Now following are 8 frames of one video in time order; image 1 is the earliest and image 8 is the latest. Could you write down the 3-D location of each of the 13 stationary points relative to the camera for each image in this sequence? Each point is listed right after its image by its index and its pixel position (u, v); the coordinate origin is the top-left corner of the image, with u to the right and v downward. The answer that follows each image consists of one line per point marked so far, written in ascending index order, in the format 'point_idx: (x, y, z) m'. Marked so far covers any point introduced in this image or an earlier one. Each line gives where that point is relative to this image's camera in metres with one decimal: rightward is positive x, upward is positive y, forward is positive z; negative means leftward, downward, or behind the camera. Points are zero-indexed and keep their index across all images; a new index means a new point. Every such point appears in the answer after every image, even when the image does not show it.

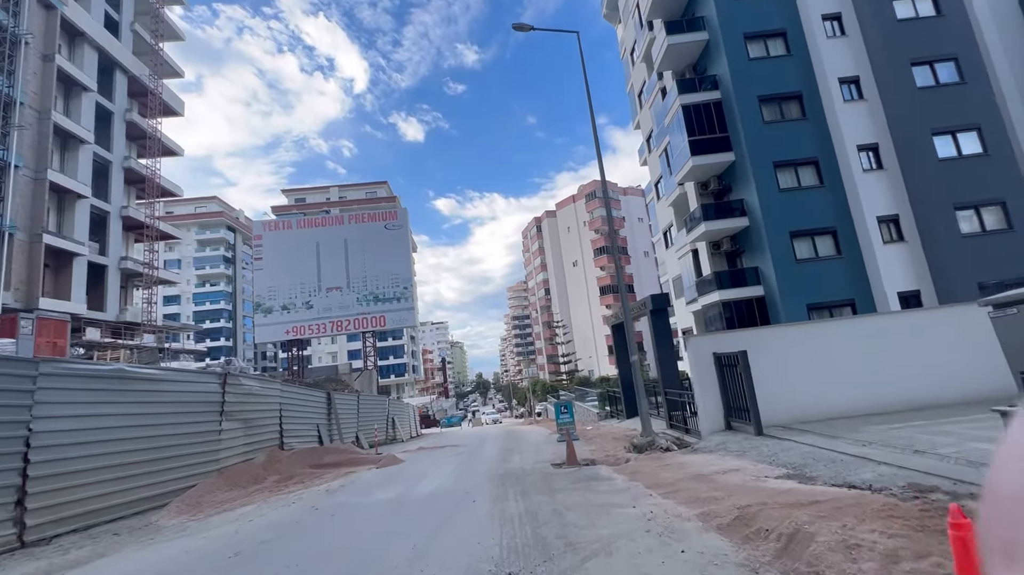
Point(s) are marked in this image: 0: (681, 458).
0: (+2.4, -2.4, +6.7) m
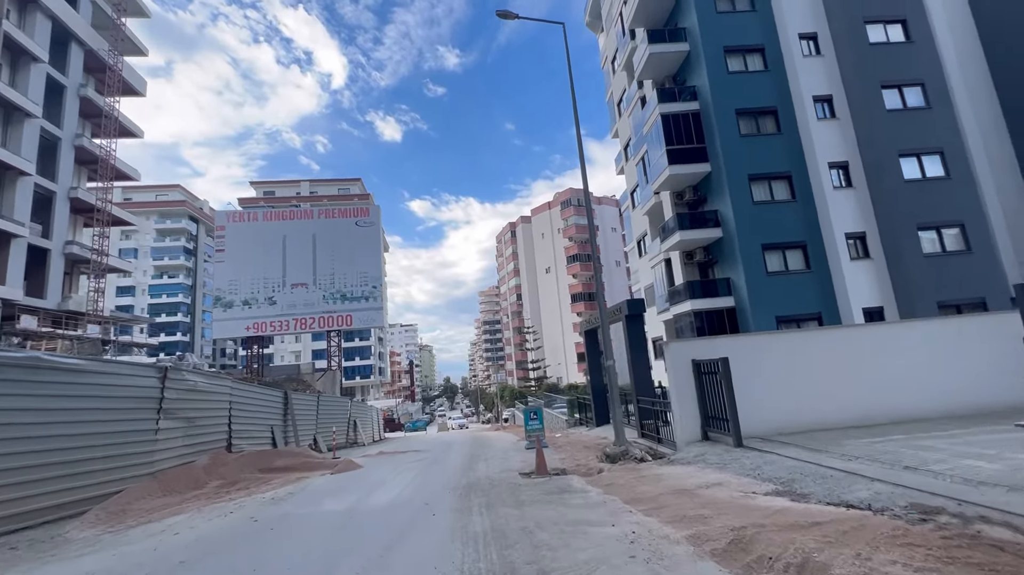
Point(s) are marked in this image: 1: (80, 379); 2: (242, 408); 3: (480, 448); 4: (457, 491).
0: (+2.0, -2.4, +6.3) m
1: (-7.0, -1.5, +7.7) m
2: (-7.7, -3.4, +13.3) m
3: (-0.9, -4.8, +14.3) m
4: (-0.8, -2.9, +6.7) m
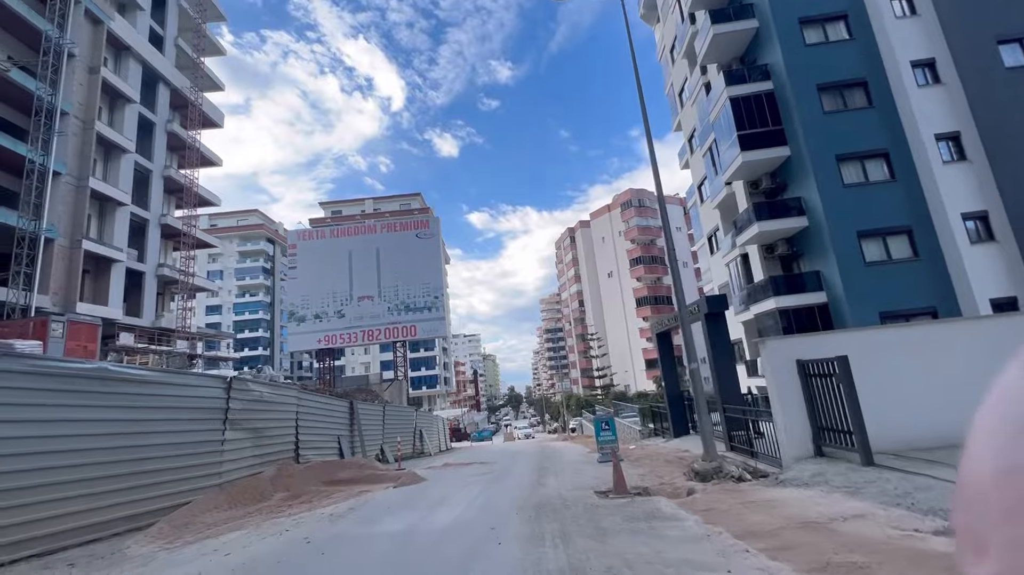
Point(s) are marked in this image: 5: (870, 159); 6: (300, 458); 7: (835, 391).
0: (+2.8, -2.3, +5.2) m
1: (-6.0, -1.7, +7.7) m
2: (-5.8, -3.7, +13.3) m
3: (+1.1, -4.9, +13.5) m
4: (+0.2, -2.8, +5.9) m
5: (+14.0, +5.0, +18.4) m
6: (-5.5, -4.5, +12.4) m
7: (+4.2, -1.3, +6.2) m
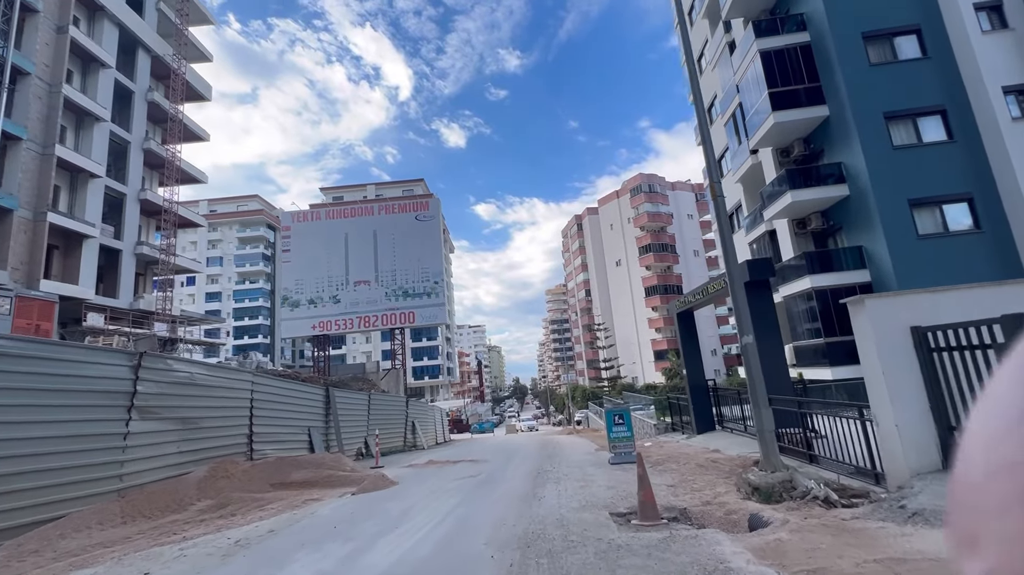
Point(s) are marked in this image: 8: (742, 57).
0: (+2.6, -1.6, +3.0) m
1: (-6.1, -1.0, +5.7) m
2: (-5.9, -2.9, +11.3) m
3: (+1.0, -4.1, +11.4) m
4: (-0.1, -2.2, +3.9) m
5: (+14.0, +5.8, +16.0) m
6: (-5.7, -3.7, +10.4) m
7: (+4.0, -0.7, +4.0) m
8: (+9.7, +9.7, +19.9) m
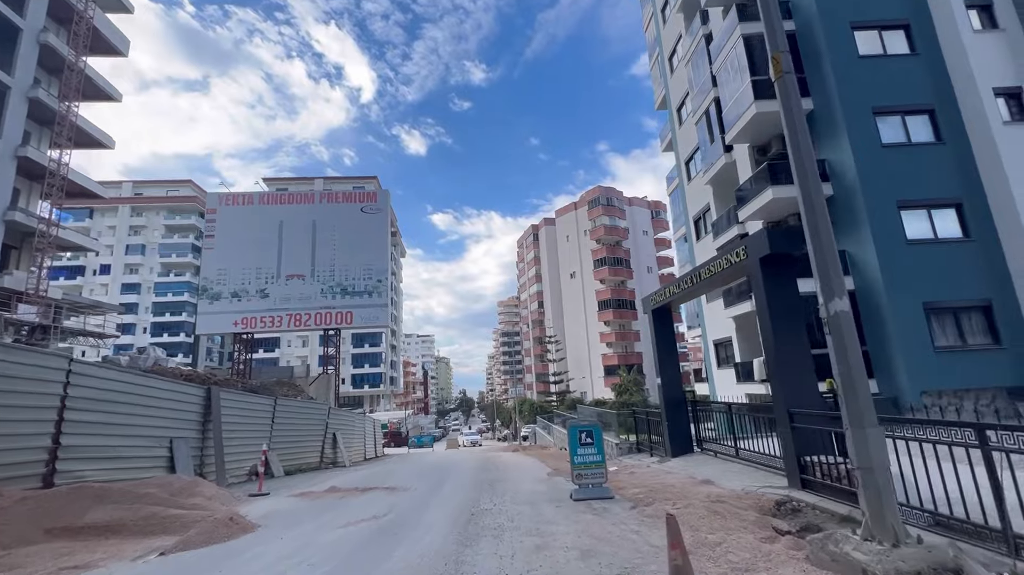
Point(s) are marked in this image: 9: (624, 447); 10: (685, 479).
0: (+2.2, -1.1, +0.6) m
1: (-6.7, 0.0, +2.4) m
2: (-7.1, -2.1, +8.0) m
3: (-0.3, -3.7, +8.7) m
4: (-0.5, -1.5, +1.2) m
5: (+12.6, +5.4, +14.9) m
6: (-6.8, -2.9, +7.1) m
7: (+3.6, -0.2, +1.7) m
8: (+8.2, +9.5, +18.5) m
9: (+3.2, -4.5, +13.3) m
10: (+2.8, -3.1, +7.7) m
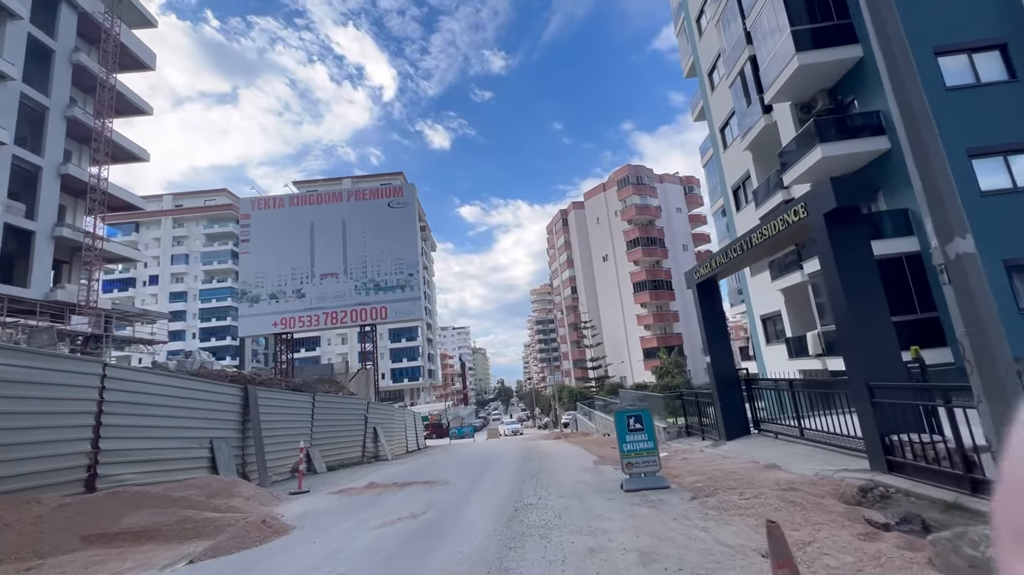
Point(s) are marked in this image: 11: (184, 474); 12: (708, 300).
0: (+2.3, -0.8, 0.0) m
1: (-6.5, -0.2, +2.4) m
2: (-6.5, -2.2, +8.0) m
3: (+0.4, -3.3, +8.3) m
4: (-0.4, -1.3, +0.7) m
5: (+13.2, +6.6, +13.4) m
6: (-6.2, -2.9, +7.1) m
7: (+3.7, +0.1, +1.0) m
8: (+8.8, +10.5, +17.1) m
9: (+4.3, -3.8, +12.6) m
10: (+3.5, -2.6, +7.0) m
11: (-6.2, -3.5, +8.9) m
12: (+4.3, -0.3, +10.4) m
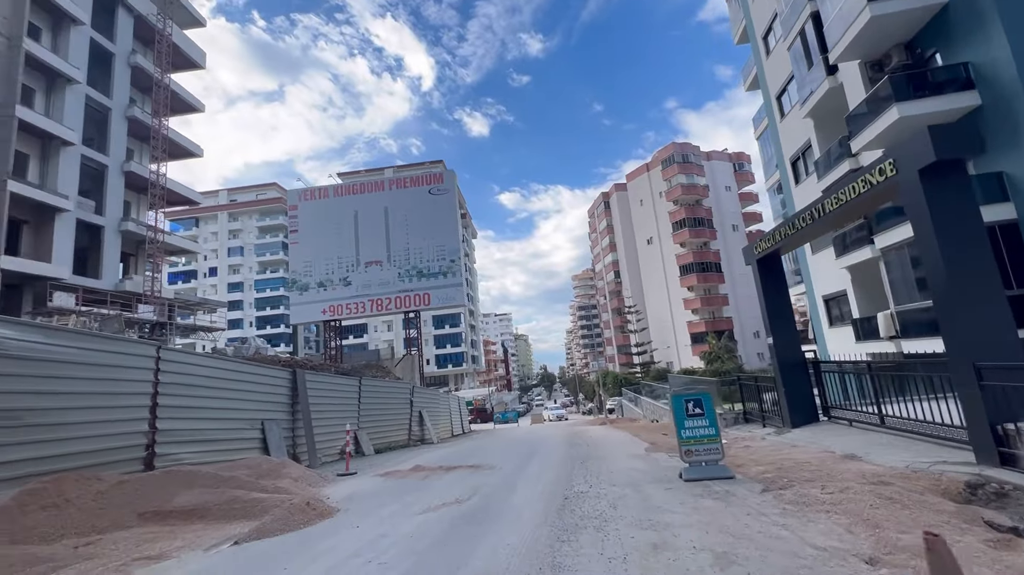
0: (+2.3, -0.6, -0.6) m
1: (-6.3, -0.1, +2.5) m
2: (-5.7, -1.9, +8.2) m
3: (+1.2, -3.0, +7.9) m
4: (-0.3, -1.2, +0.4) m
5: (+14.3, +7.3, +11.6) m
6: (-5.5, -2.7, +7.3) m
7: (+3.8, +0.4, +0.3) m
8: (+10.1, +11.3, +15.6) m
9: (+5.5, -3.3, +11.9) m
10: (+4.2, -2.2, +6.4) m
11: (-5.4, -3.2, +9.1) m
12: (+5.2, +0.2, +9.6) m
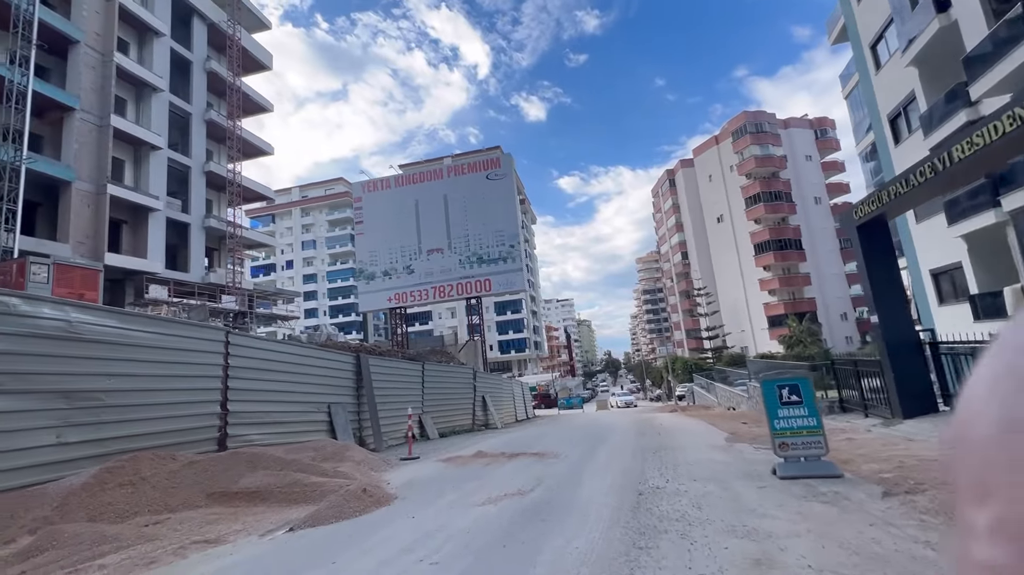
0: (+2.2, -0.5, -1.4) m
1: (-5.9, 0.0, +2.8) m
2: (-4.6, -1.6, +8.4) m
3: (+2.3, -2.6, +7.2) m
4: (-0.2, -1.1, -0.1) m
5: (+15.4, +8.1, +8.9) m
6: (-4.5, -2.5, +7.5) m
7: (+3.7, +0.6, -0.8) m
8: (+11.7, +12.1, +13.3) m
9: (+7.0, -2.6, +10.7) m
10: (+5.0, -1.8, +5.3) m
11: (-4.1, -2.9, +9.3) m
12: (+6.4, +0.8, +8.4) m
